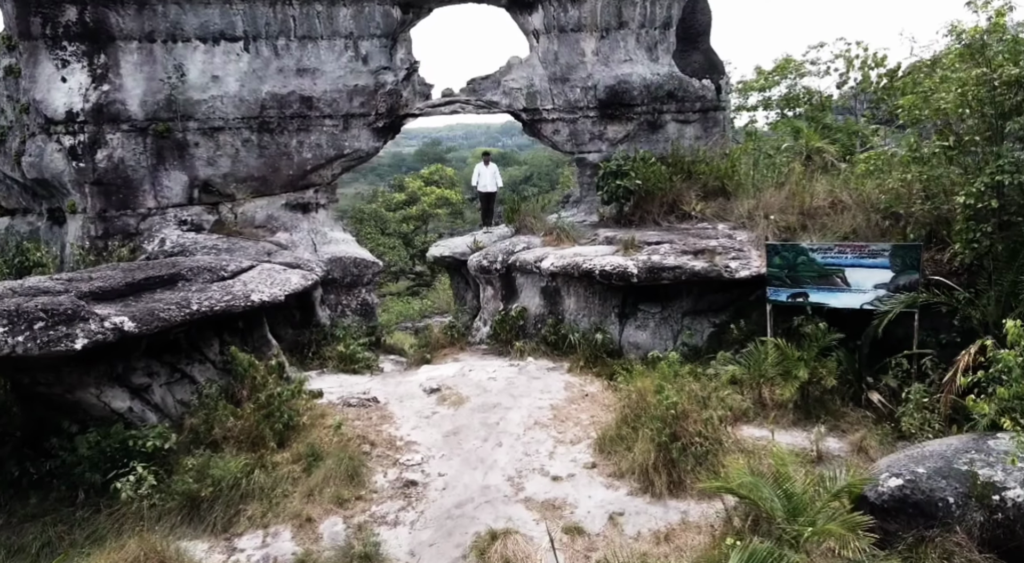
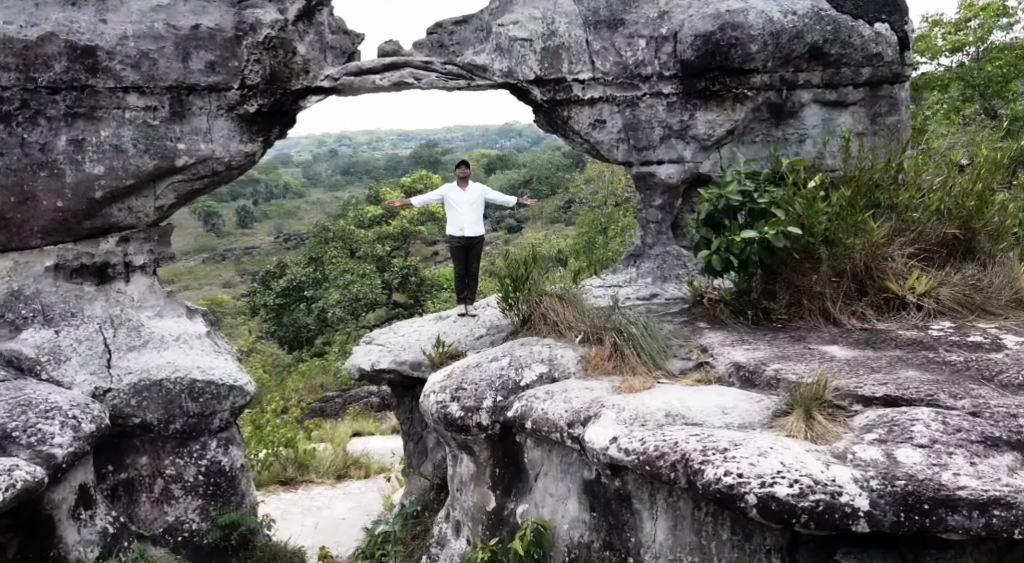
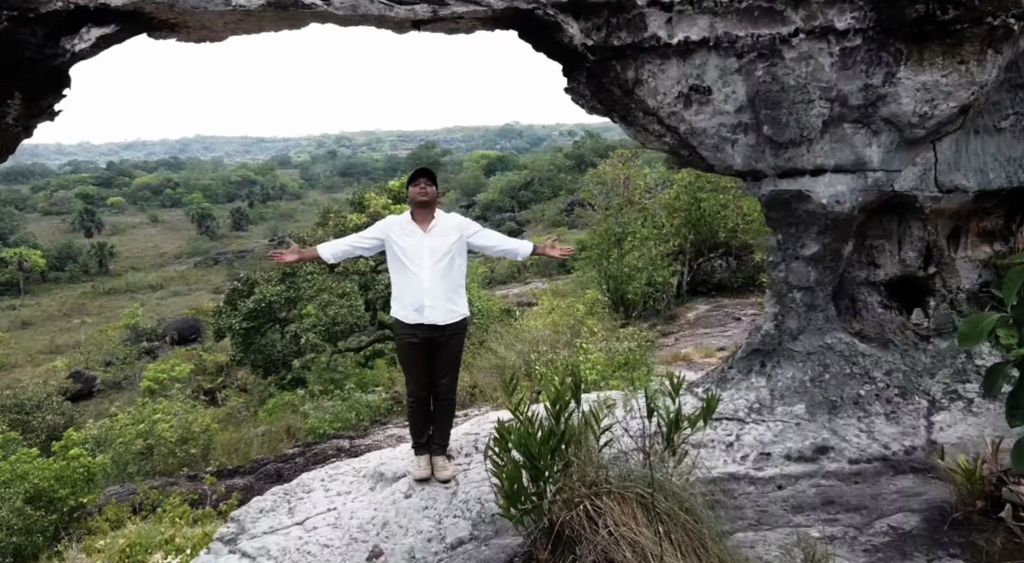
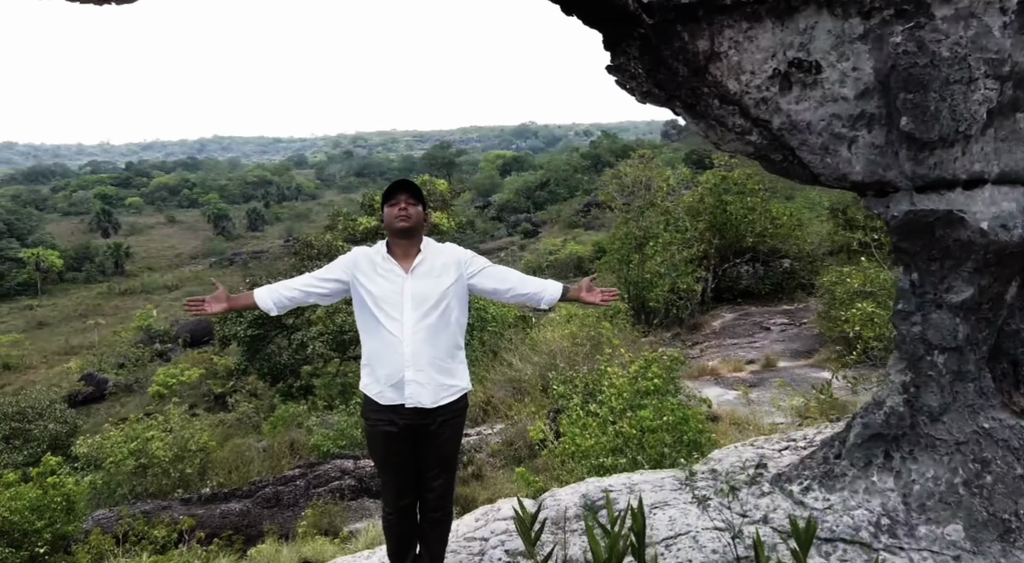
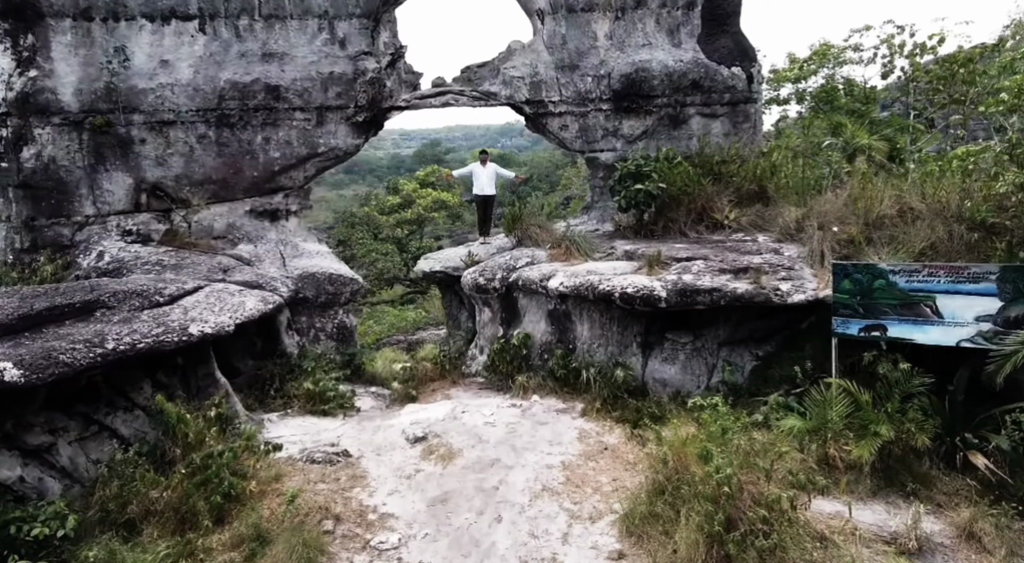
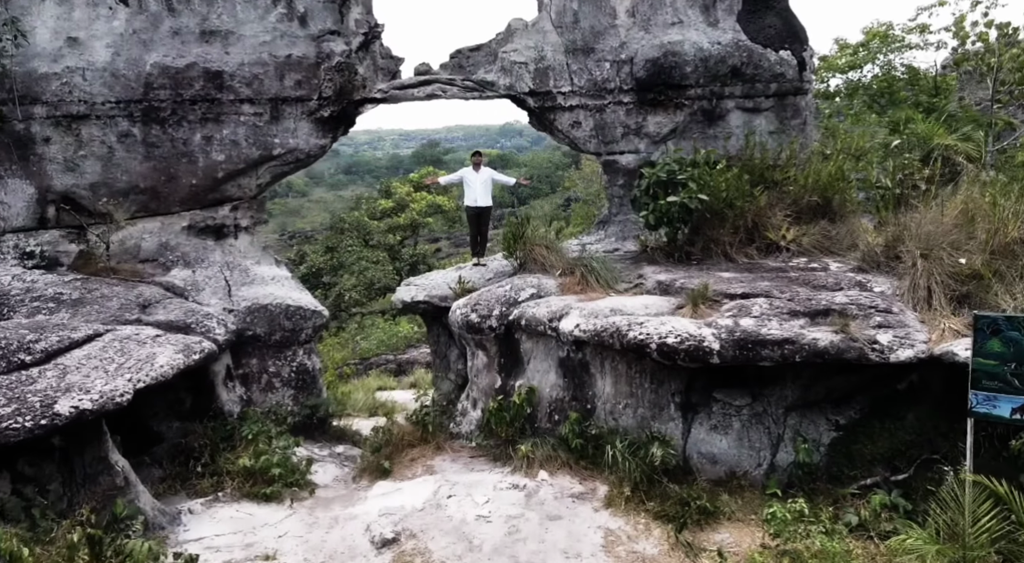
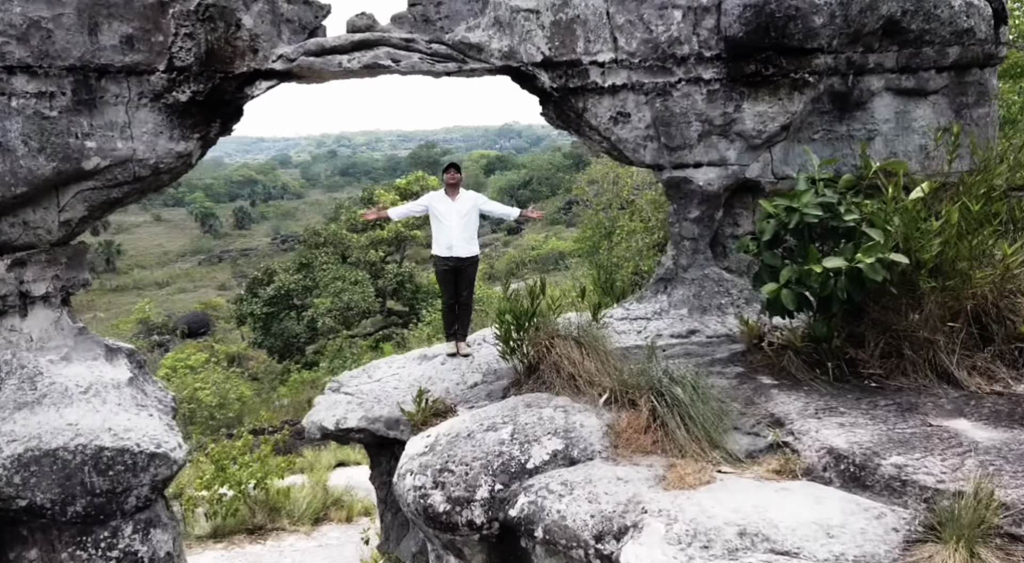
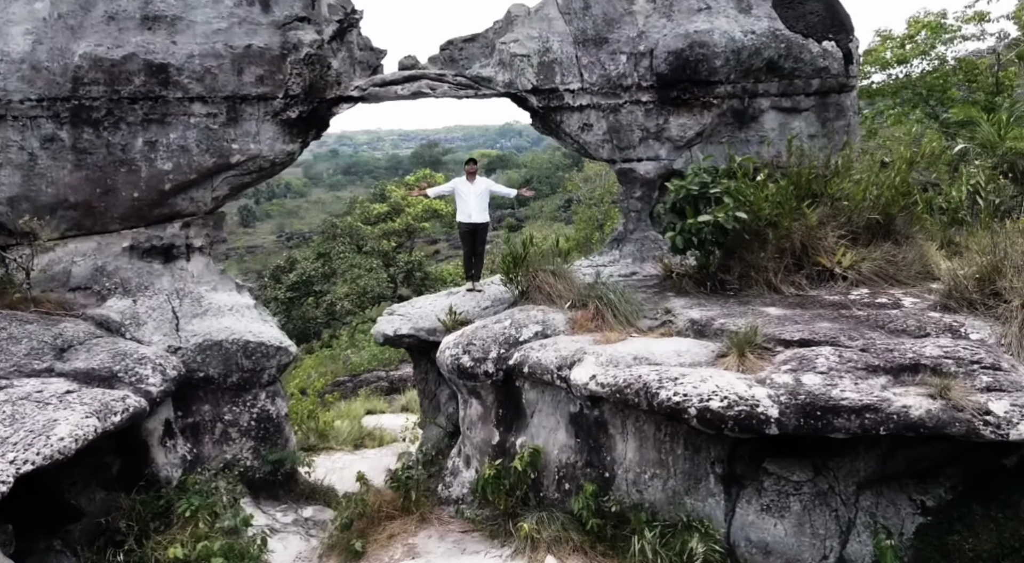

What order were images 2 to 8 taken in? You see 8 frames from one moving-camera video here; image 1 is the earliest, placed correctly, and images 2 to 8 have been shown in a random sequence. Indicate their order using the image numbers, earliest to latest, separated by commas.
5, 6, 8, 2, 7, 3, 4
